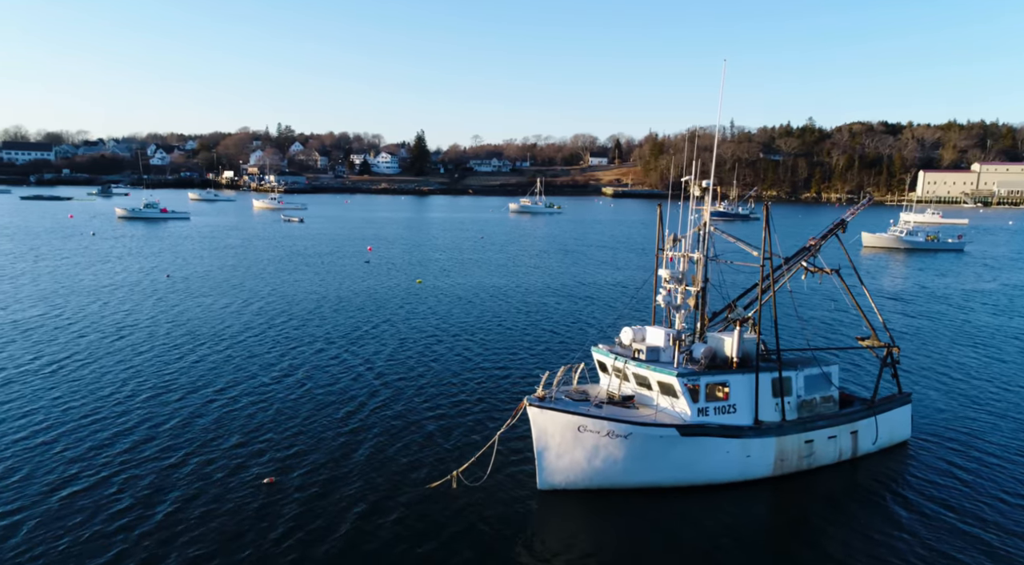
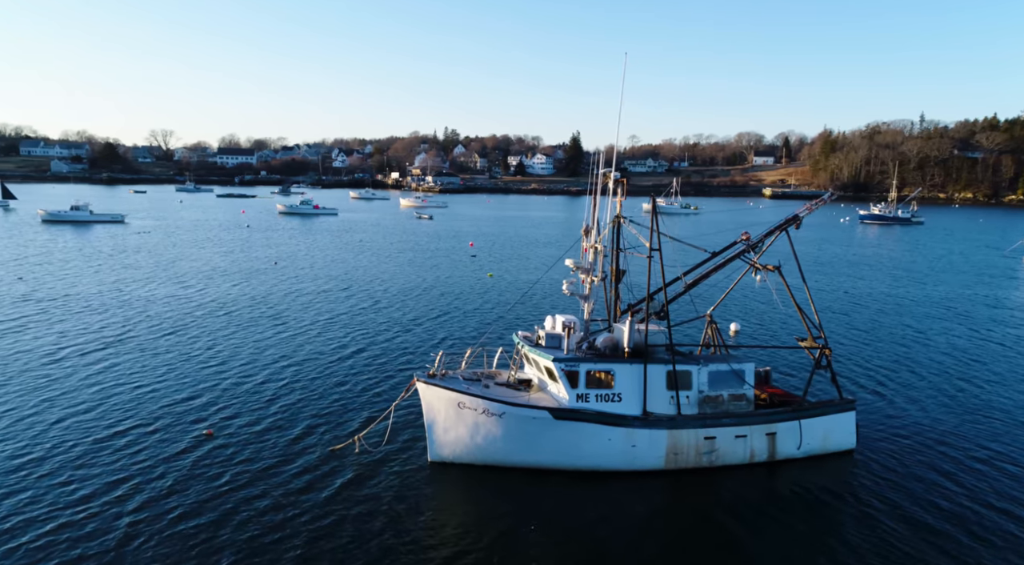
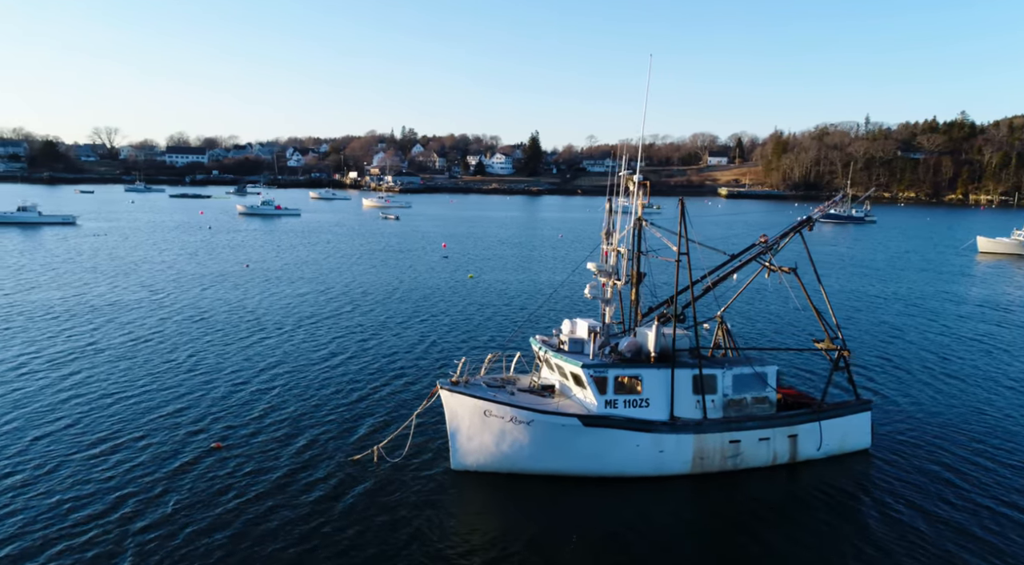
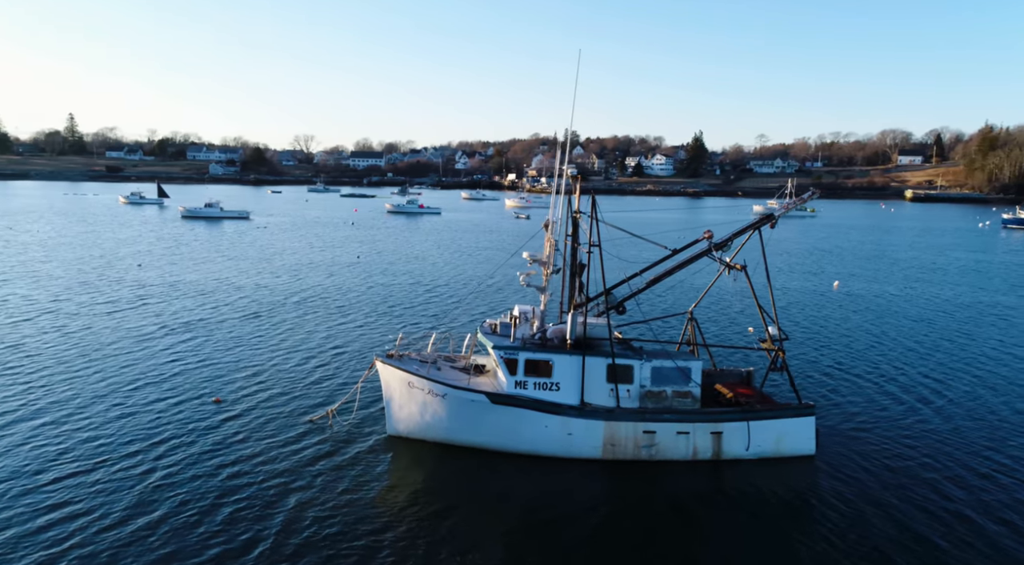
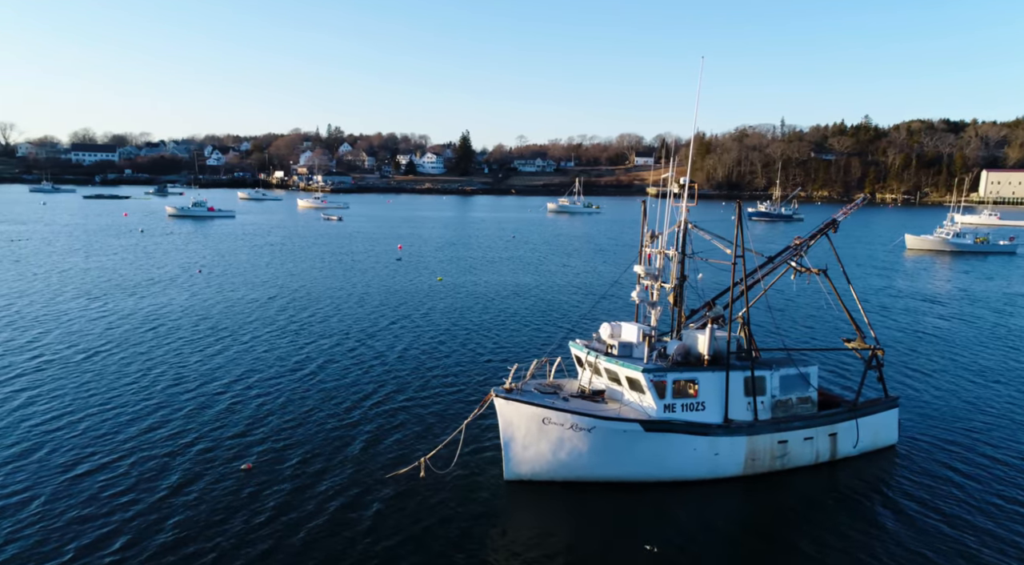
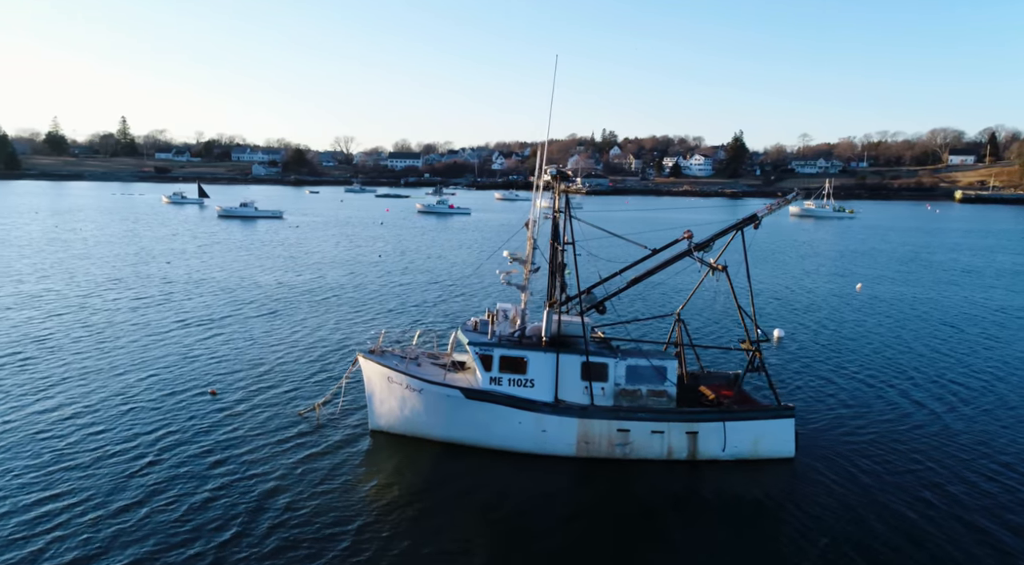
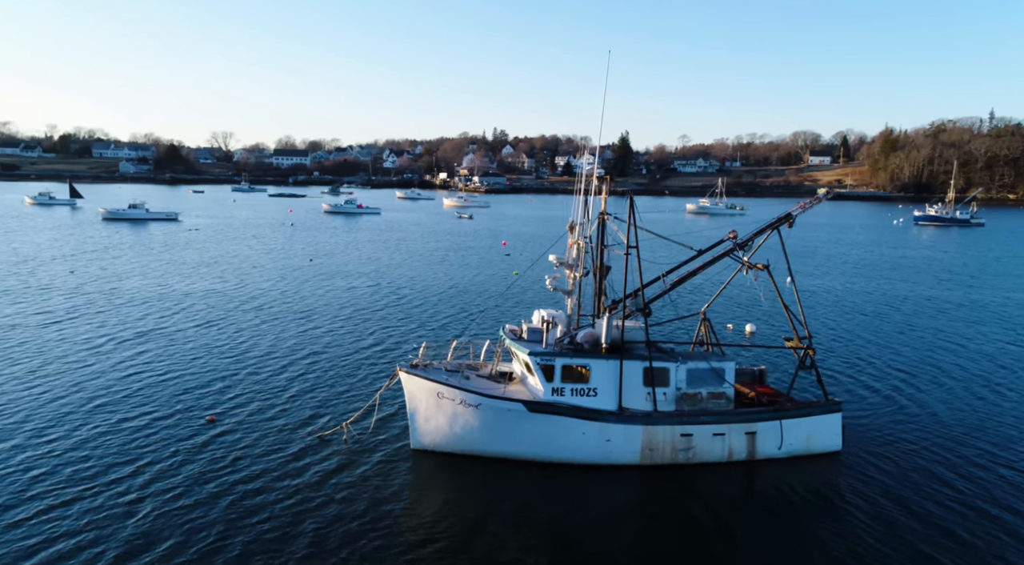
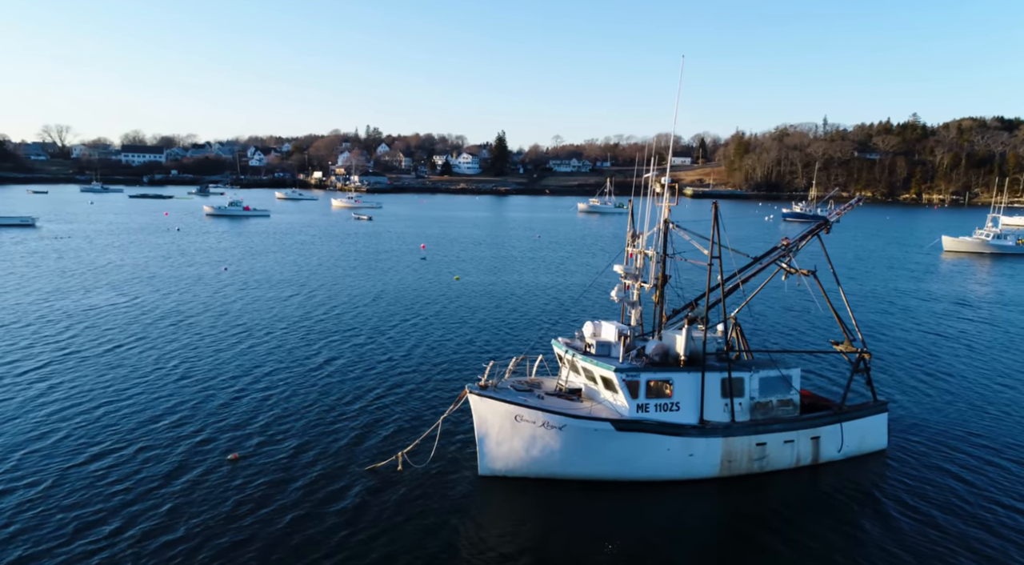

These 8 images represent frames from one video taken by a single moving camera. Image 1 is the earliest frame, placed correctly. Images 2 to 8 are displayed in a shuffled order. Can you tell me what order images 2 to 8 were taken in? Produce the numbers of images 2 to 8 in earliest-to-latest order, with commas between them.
5, 8, 3, 2, 7, 4, 6
